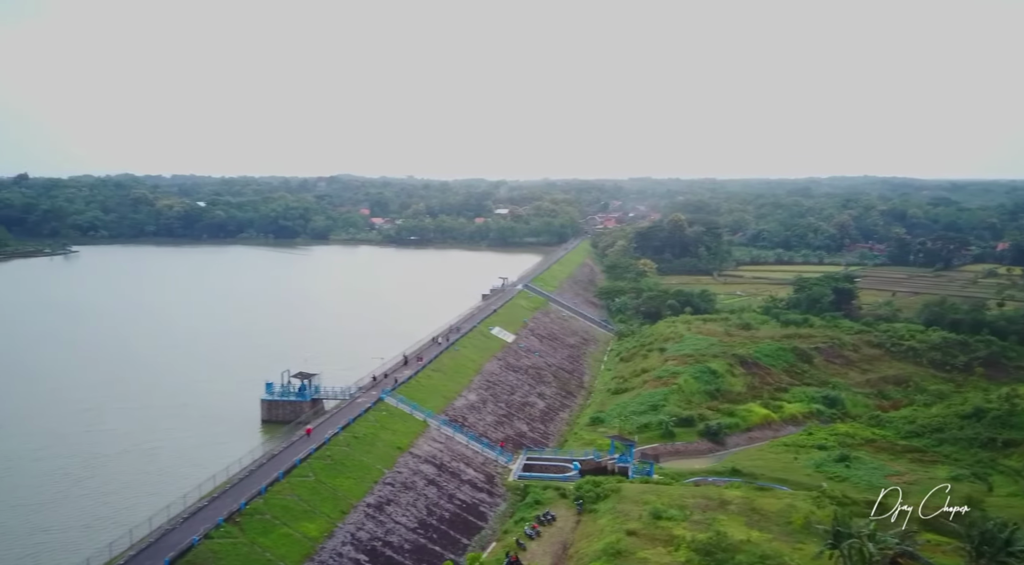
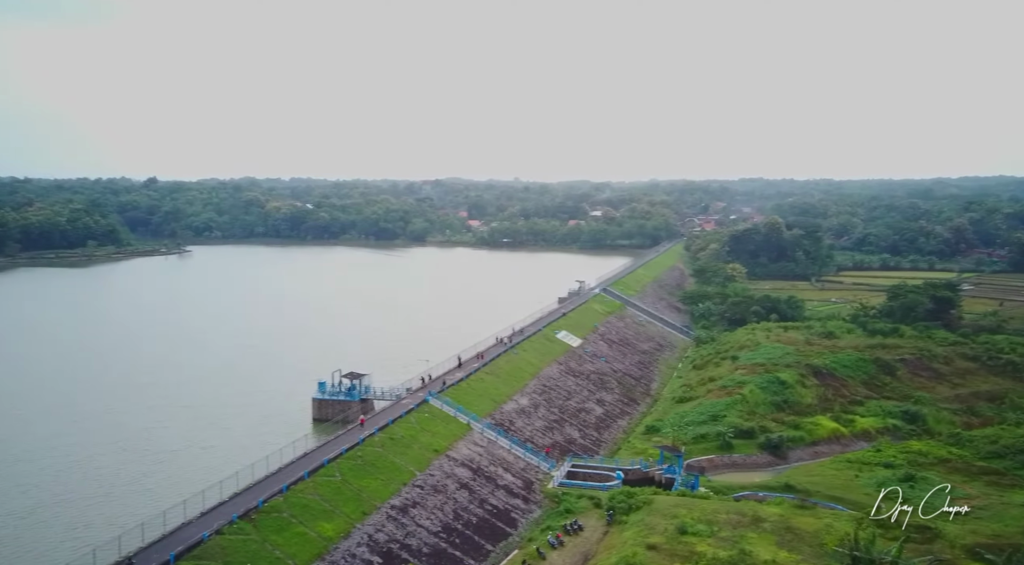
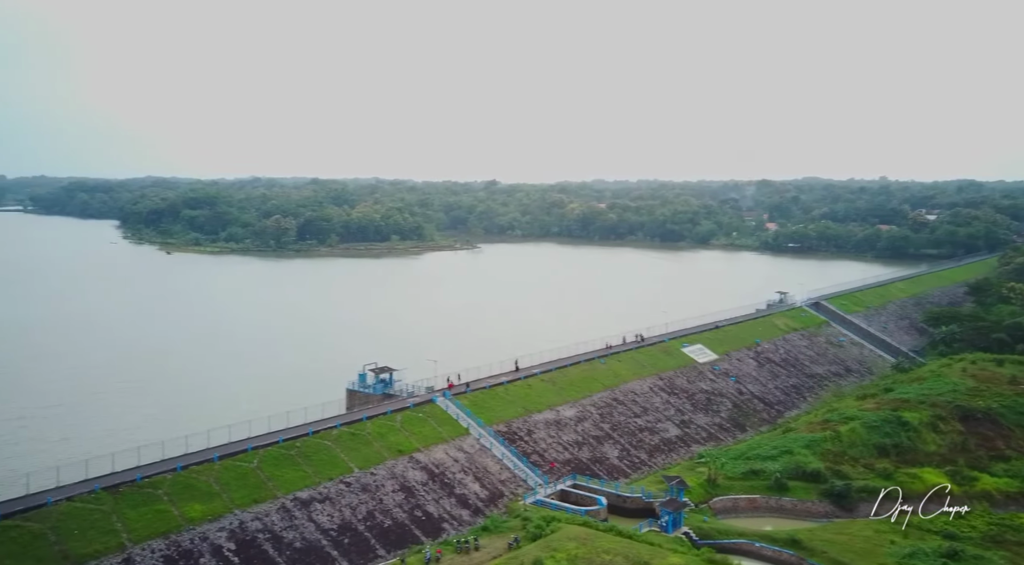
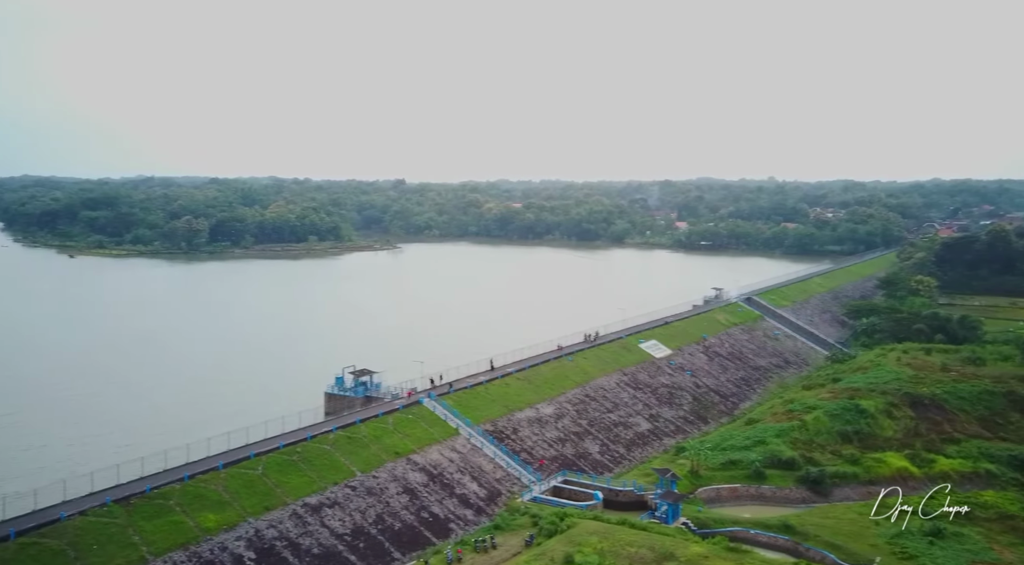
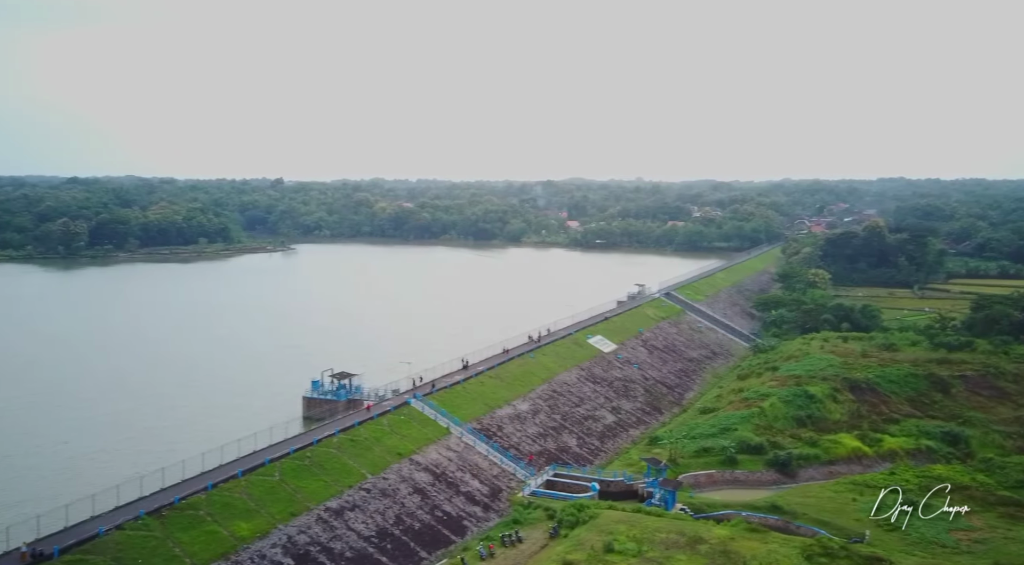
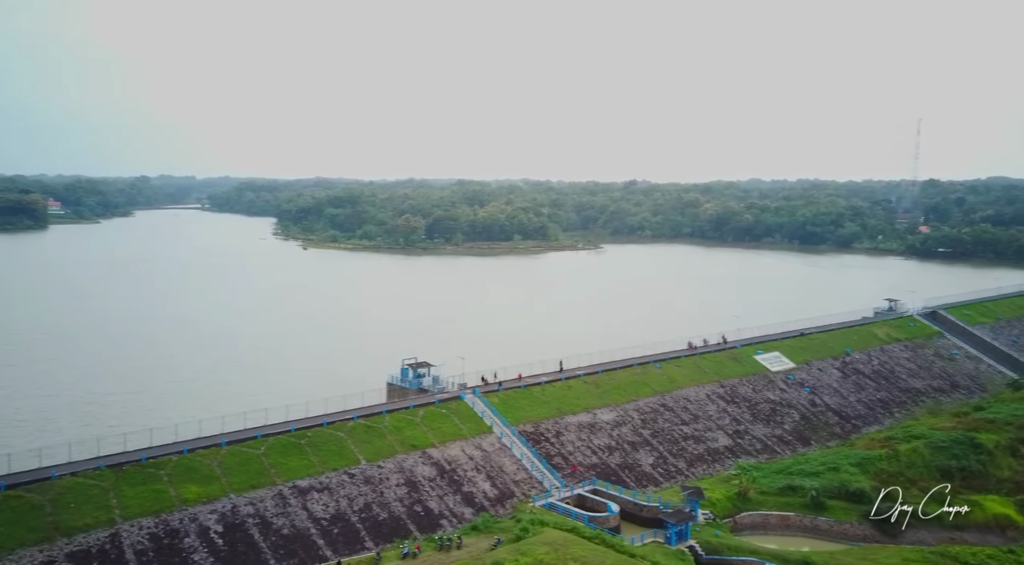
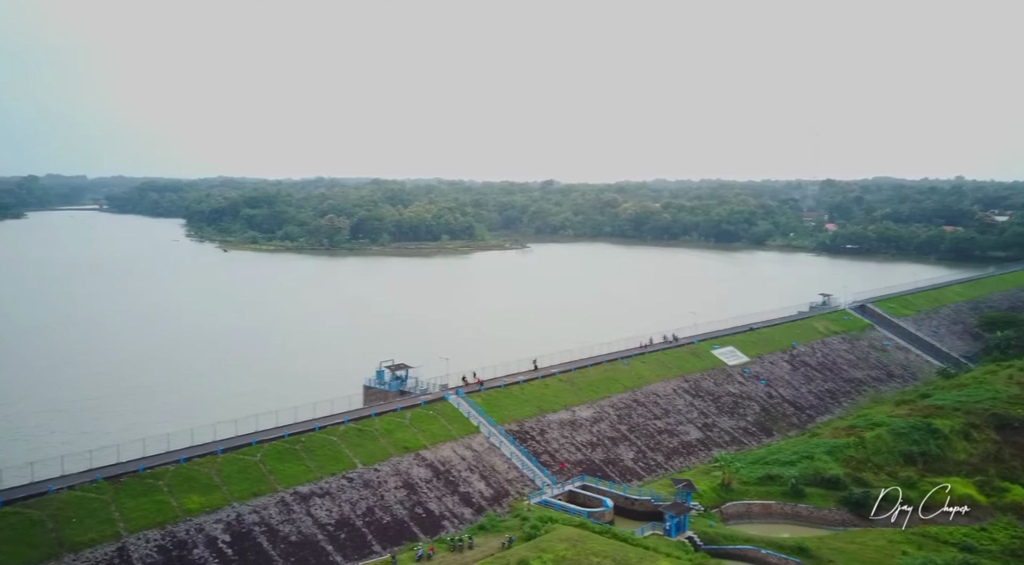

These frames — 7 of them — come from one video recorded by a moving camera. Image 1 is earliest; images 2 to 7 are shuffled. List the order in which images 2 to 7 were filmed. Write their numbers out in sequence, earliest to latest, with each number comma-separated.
2, 5, 4, 3, 7, 6
